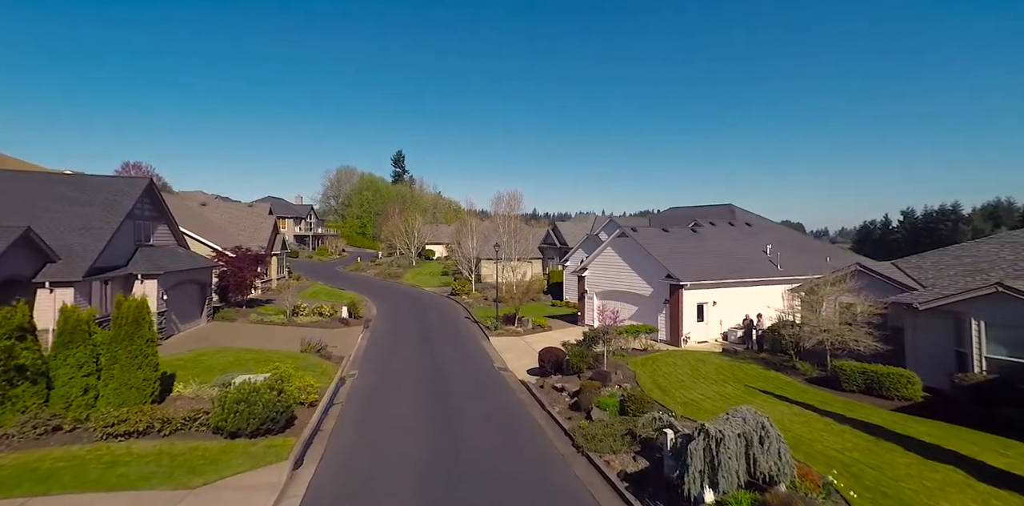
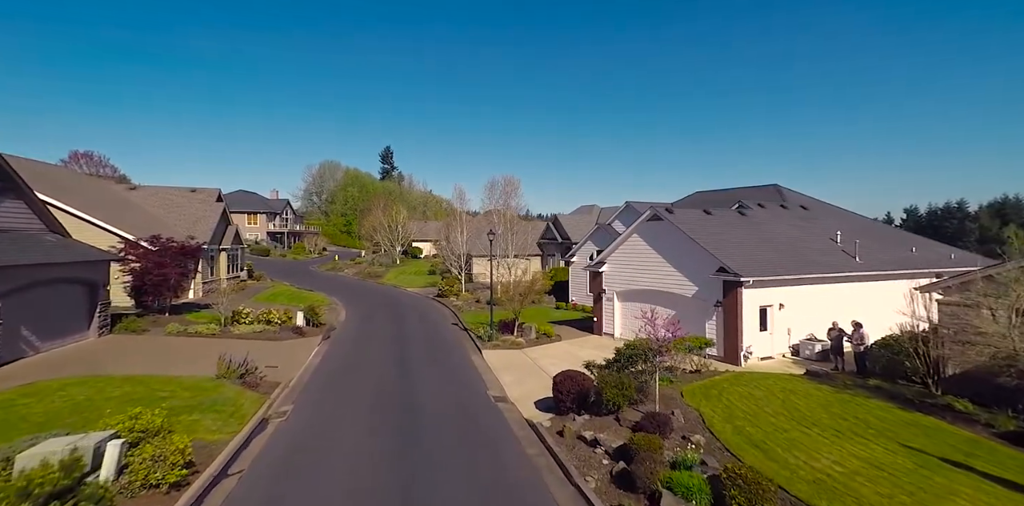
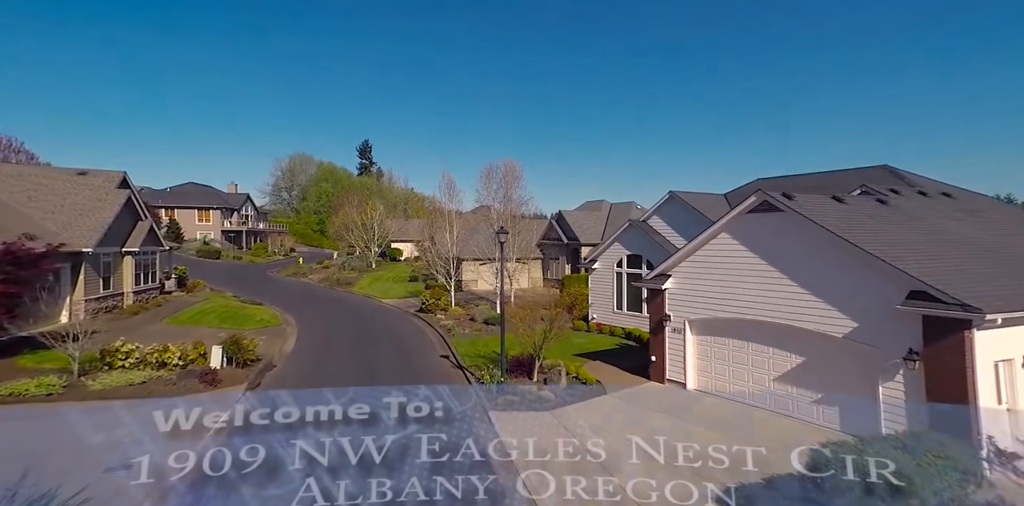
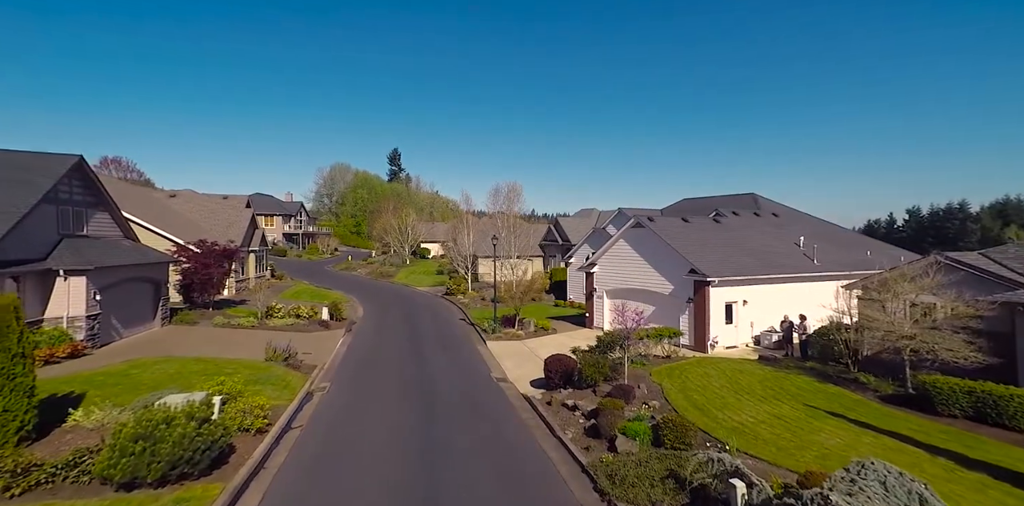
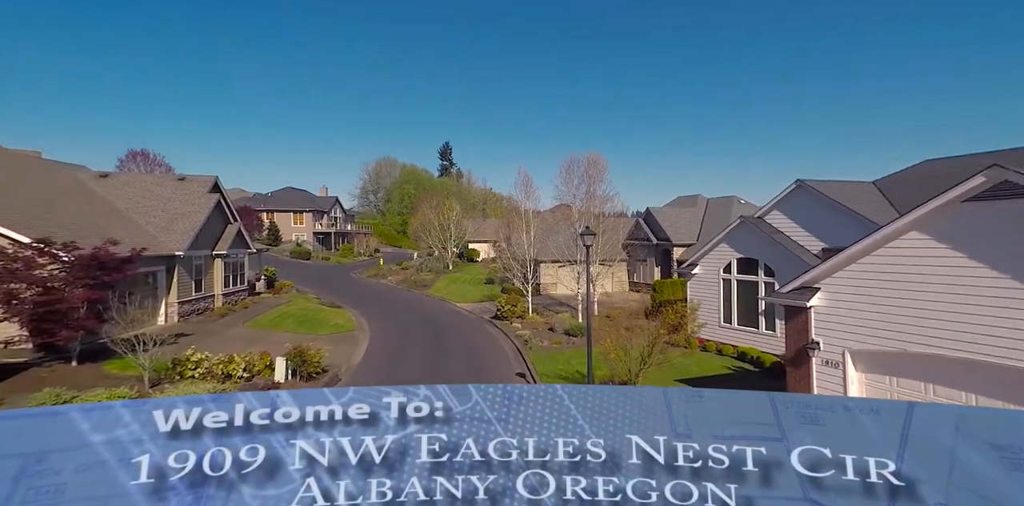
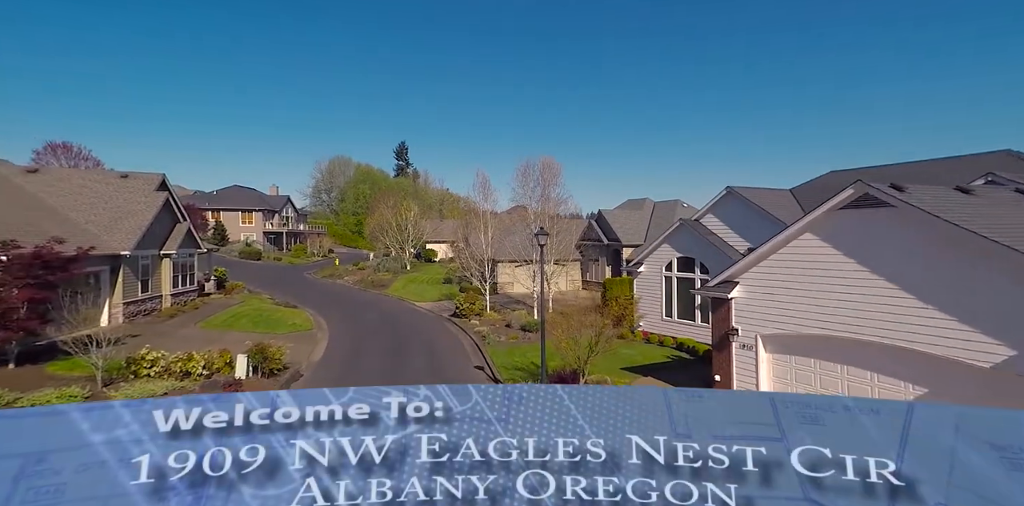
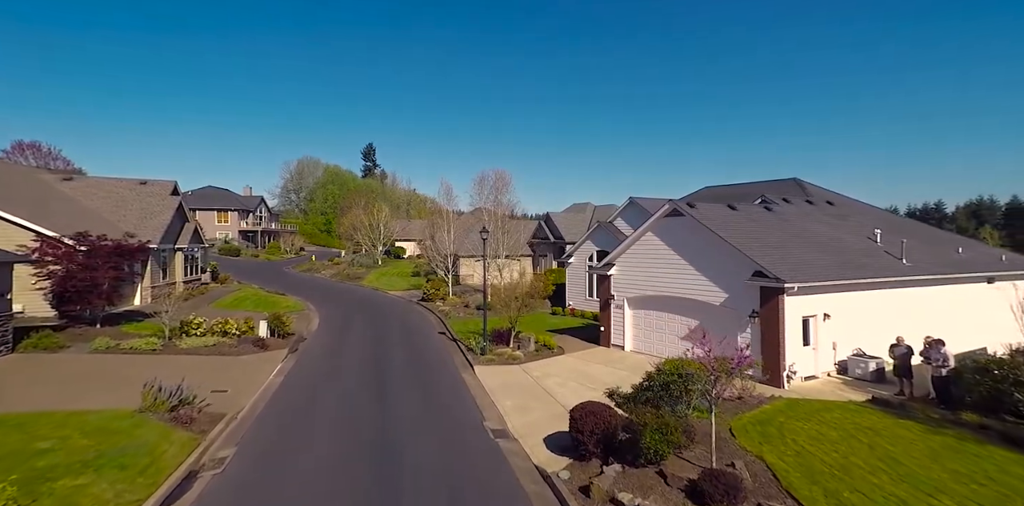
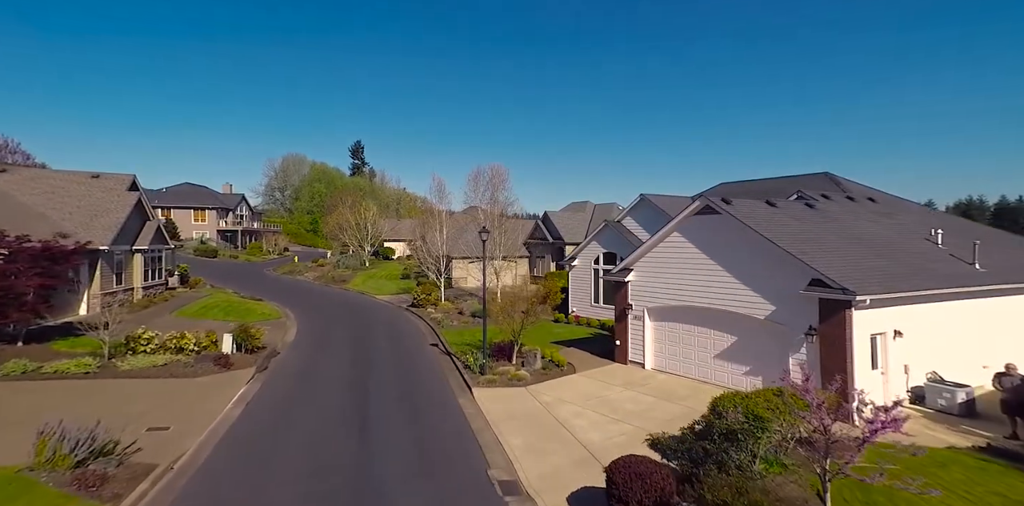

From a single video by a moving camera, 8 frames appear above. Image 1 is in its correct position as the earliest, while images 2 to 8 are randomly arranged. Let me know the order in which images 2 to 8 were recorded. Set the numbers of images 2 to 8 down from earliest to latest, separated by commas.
4, 2, 7, 8, 3, 6, 5
